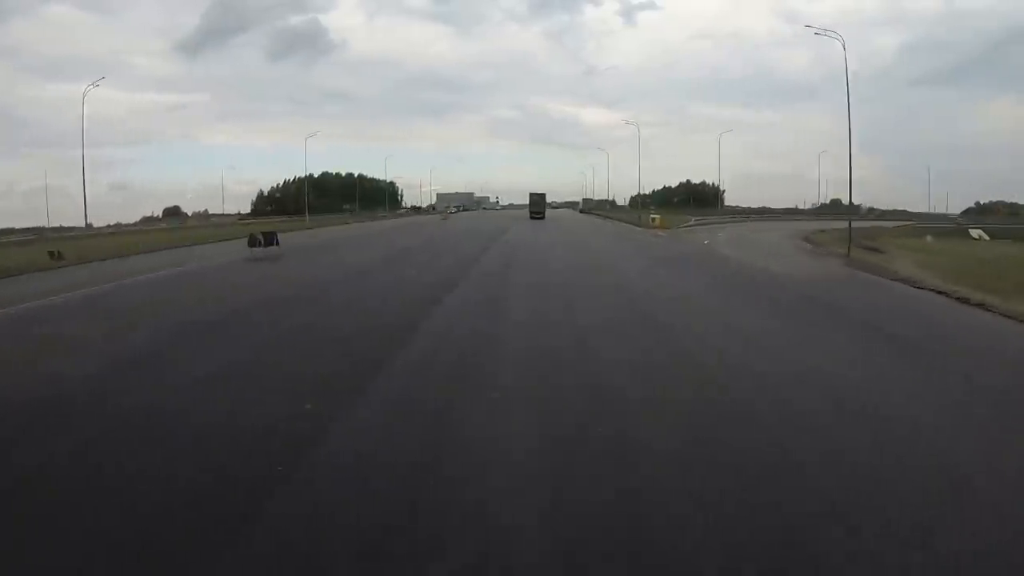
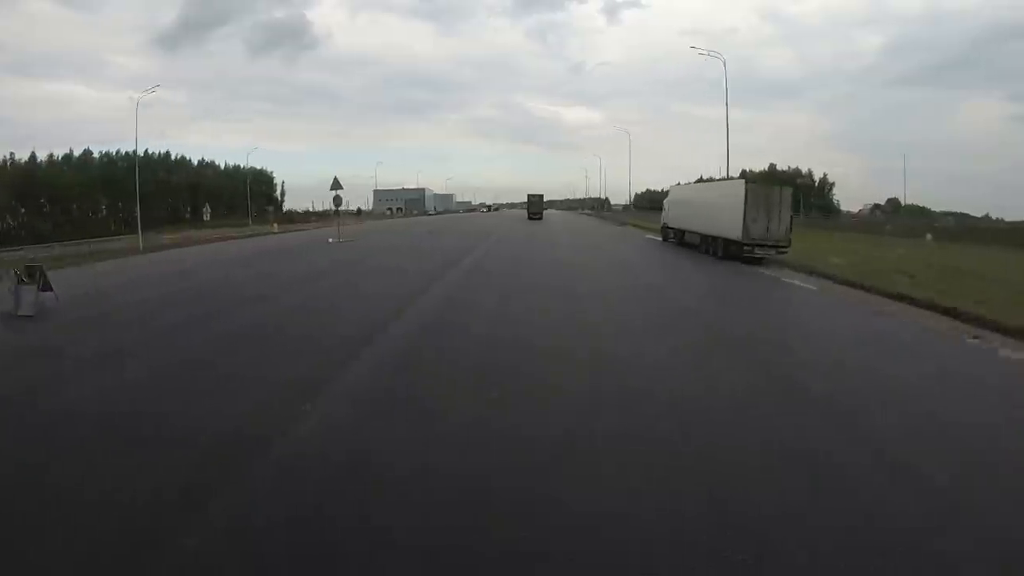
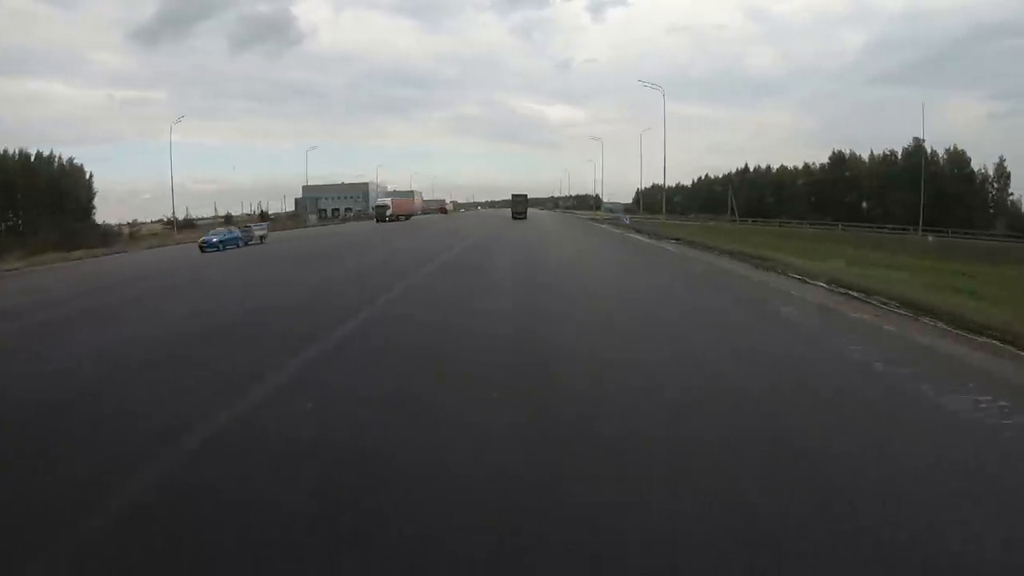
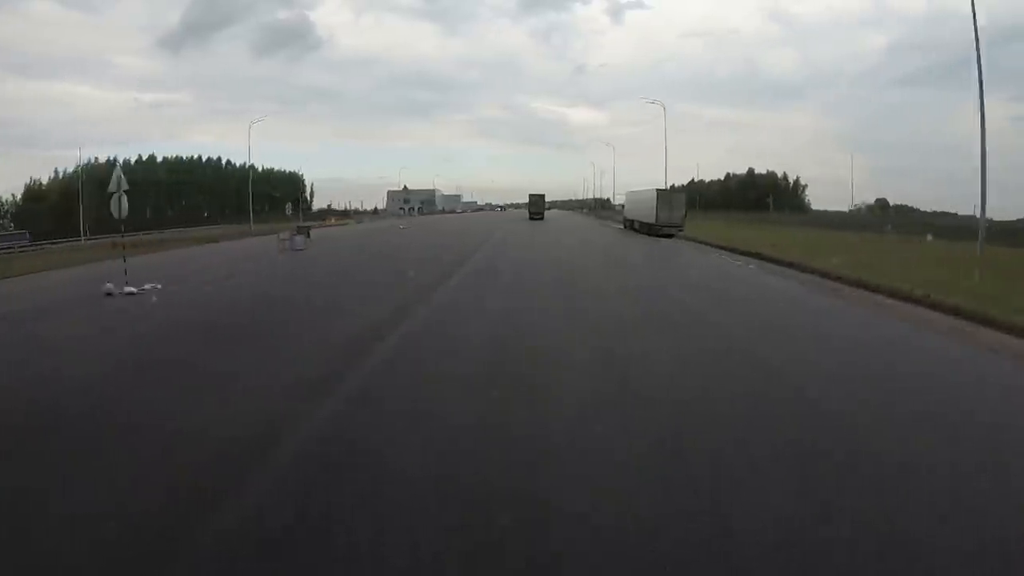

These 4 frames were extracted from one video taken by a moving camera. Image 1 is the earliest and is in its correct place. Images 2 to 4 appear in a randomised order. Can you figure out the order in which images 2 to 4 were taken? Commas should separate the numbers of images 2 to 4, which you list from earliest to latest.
4, 2, 3
